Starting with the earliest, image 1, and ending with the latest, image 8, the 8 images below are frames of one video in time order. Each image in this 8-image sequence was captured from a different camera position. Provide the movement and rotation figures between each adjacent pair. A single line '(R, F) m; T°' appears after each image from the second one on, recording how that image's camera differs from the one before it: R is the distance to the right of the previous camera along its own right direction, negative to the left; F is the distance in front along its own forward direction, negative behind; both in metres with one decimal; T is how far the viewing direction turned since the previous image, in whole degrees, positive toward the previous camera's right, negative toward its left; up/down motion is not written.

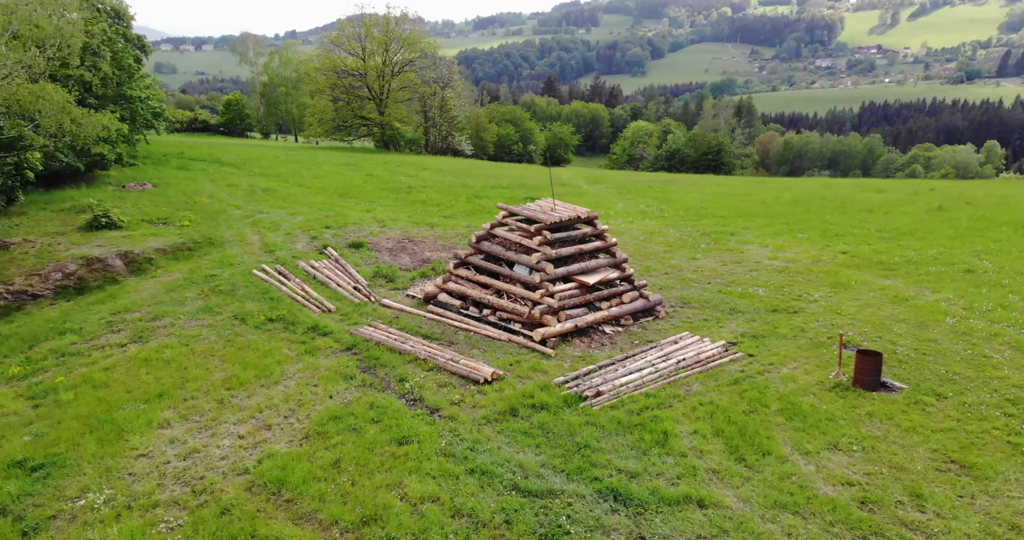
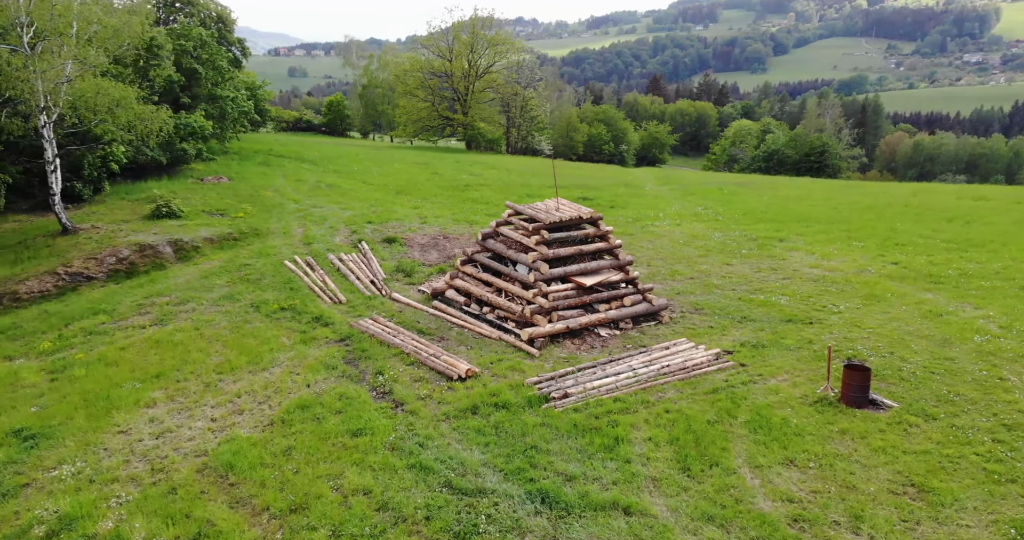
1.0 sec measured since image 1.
(+1.8, +0.4) m; -6°
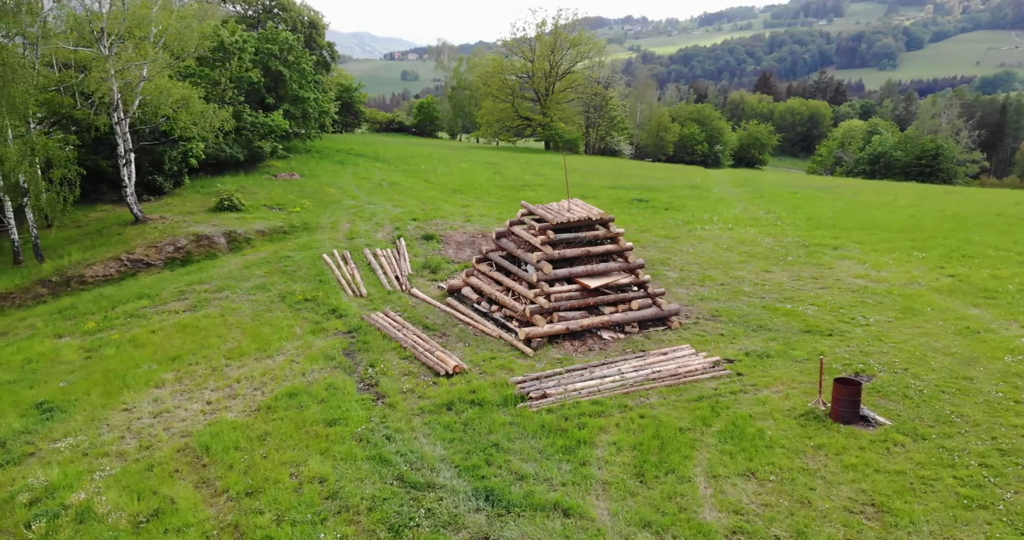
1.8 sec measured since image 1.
(+1.6, +0.2) m; -6°
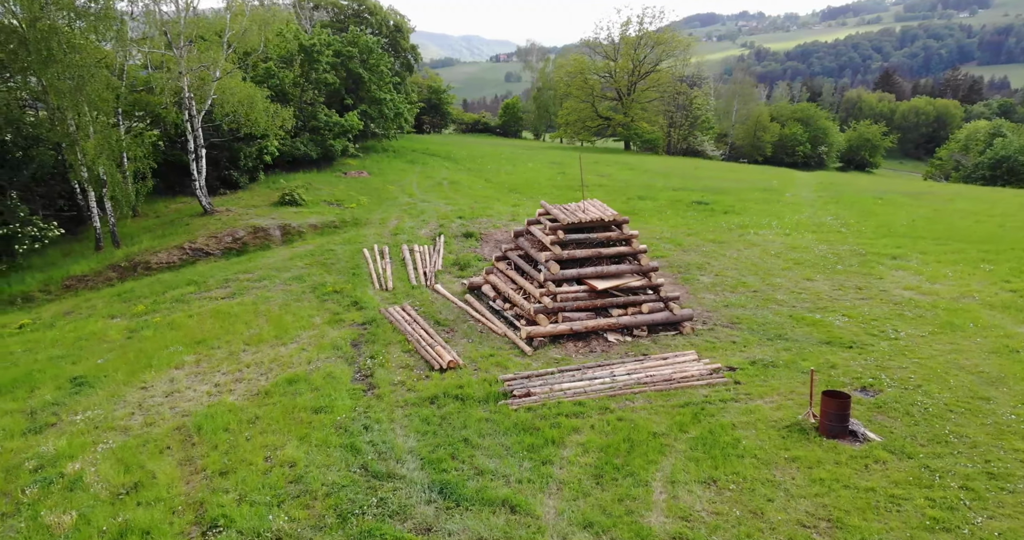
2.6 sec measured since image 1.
(+1.4, 0.0) m; -6°
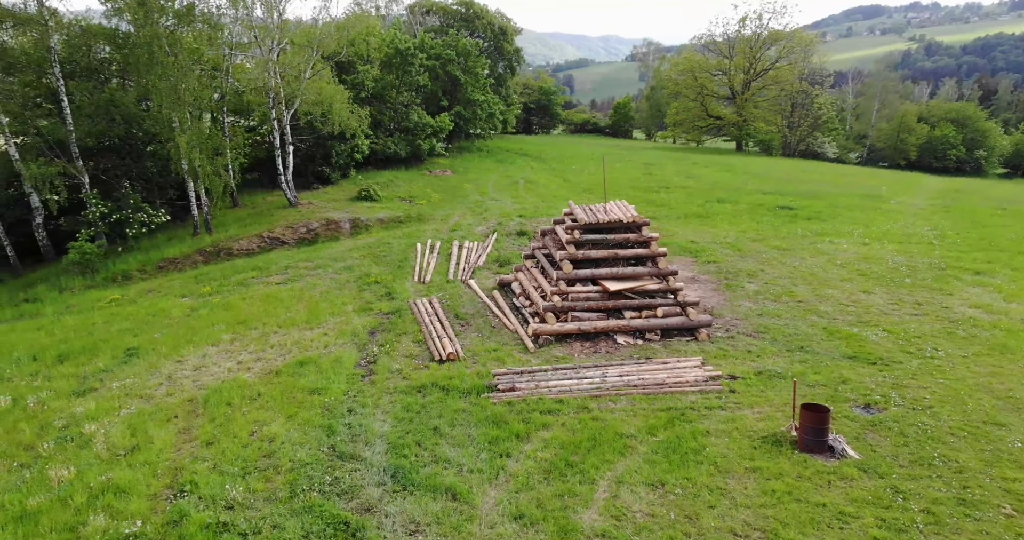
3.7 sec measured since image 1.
(+1.8, -0.1) m; -7°
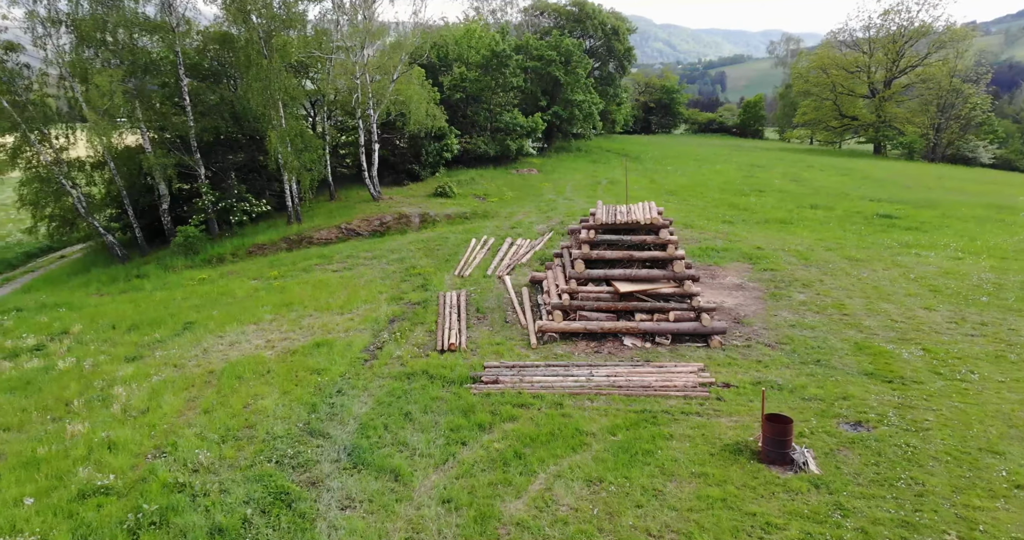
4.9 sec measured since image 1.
(+2.0, -0.2) m; -8°
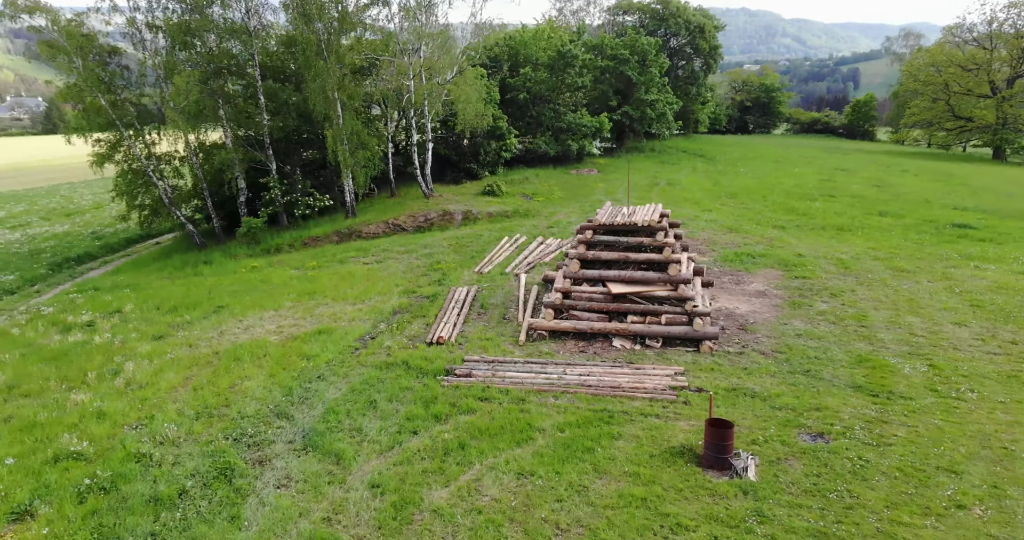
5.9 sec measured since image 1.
(+1.8, -0.3) m; -6°
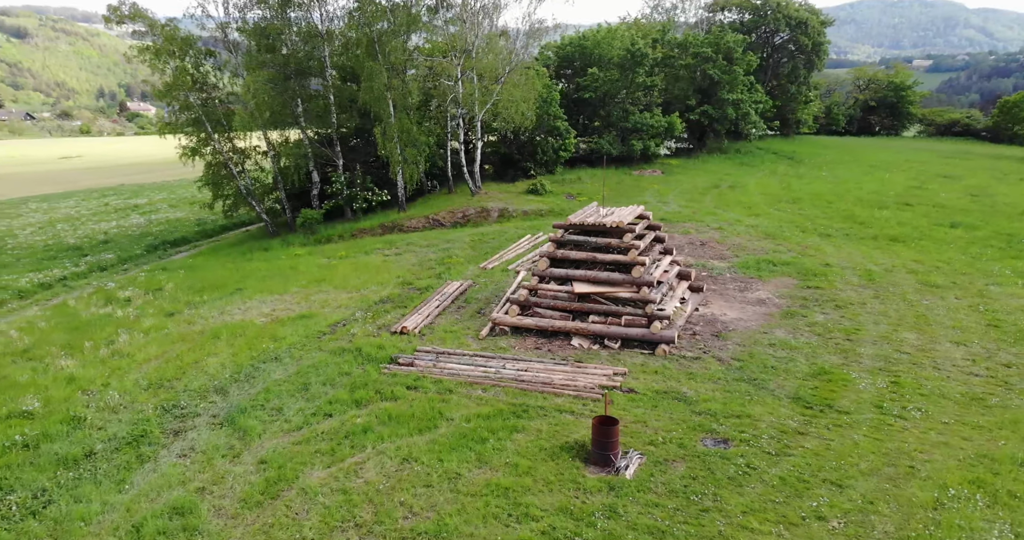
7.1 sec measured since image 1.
(+2.6, -0.5) m; -6°
